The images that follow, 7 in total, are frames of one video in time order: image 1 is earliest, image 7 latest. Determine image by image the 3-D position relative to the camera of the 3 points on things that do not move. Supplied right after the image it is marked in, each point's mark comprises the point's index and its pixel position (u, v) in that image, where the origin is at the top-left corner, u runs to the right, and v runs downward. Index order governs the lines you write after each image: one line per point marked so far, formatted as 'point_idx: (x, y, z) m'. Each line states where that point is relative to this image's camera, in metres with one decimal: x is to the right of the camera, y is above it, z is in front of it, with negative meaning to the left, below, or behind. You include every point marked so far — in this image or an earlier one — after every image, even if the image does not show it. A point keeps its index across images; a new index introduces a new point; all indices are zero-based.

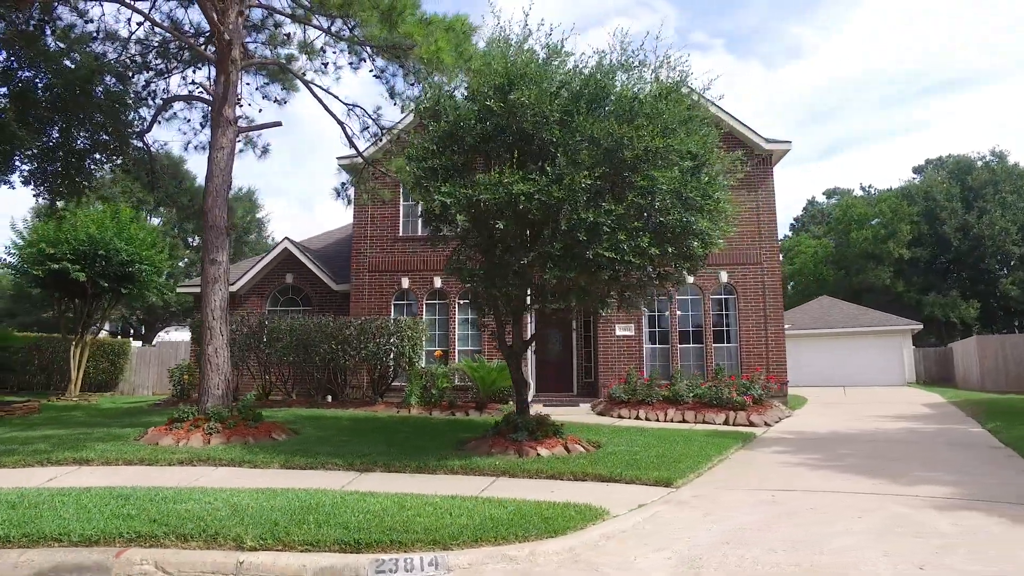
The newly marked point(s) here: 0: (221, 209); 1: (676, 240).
0: (-4.6, +1.2, +11.2) m
1: (+2.0, +0.6, +8.7) m
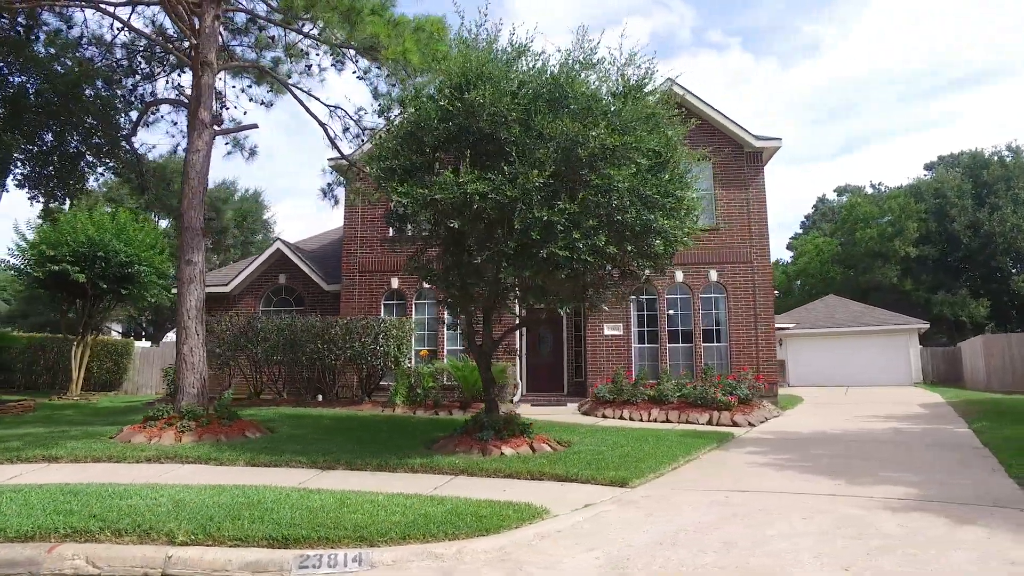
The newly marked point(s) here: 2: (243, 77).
0: (-5.1, +1.2, +11.3) m
1: (+1.5, +0.6, +8.7) m
2: (-5.8, +4.6, +15.2) m
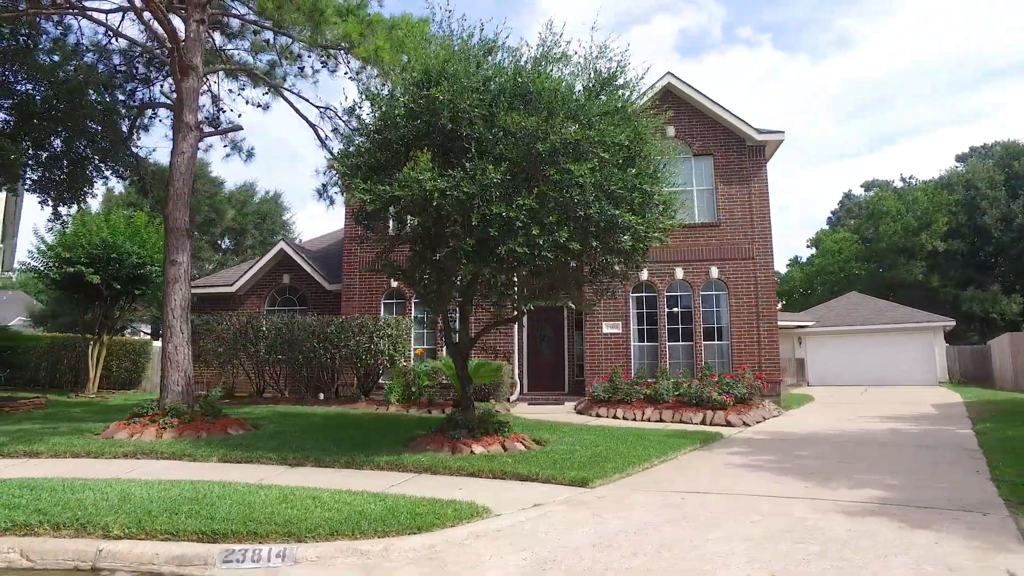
0: (-5.4, +1.3, +11.5) m
1: (+1.1, +0.7, +8.5) m
2: (-6.0, +4.6, +15.4) m
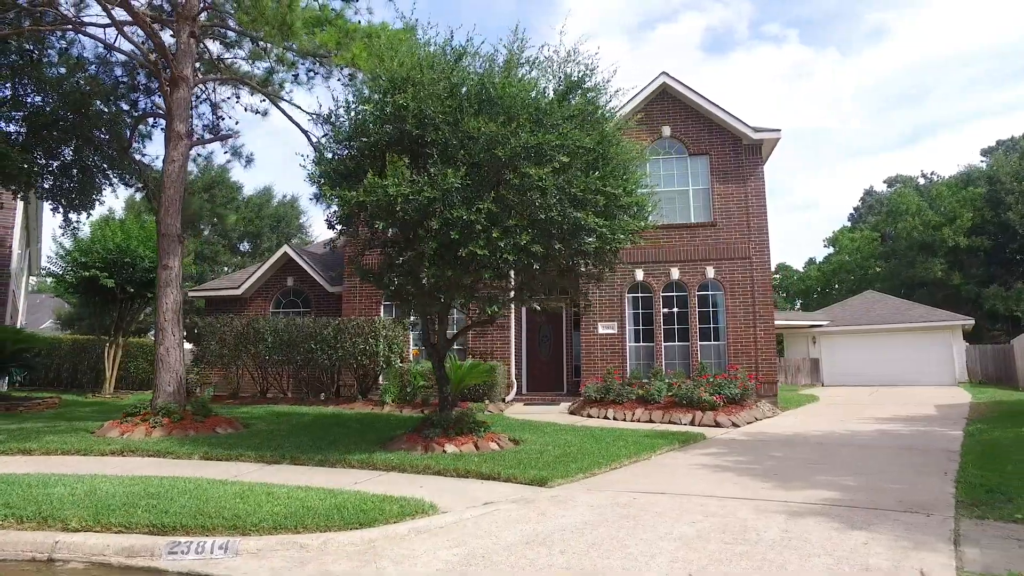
0: (-5.7, +1.2, +11.9) m
1: (+0.6, +0.6, +8.7) m
2: (-6.2, +4.5, +15.8) m
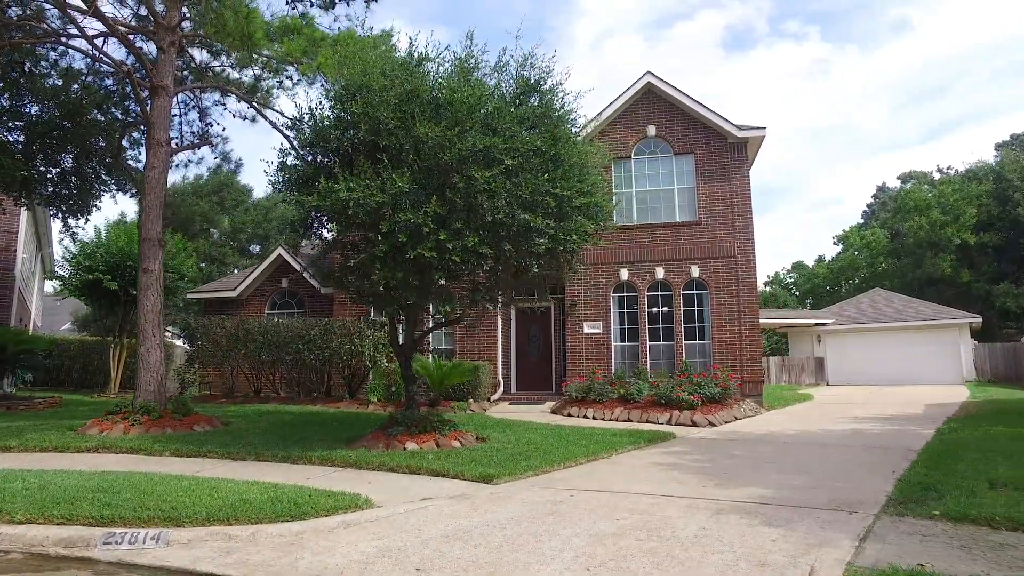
0: (-6.2, +1.2, +12.2) m
1: (0.0, +0.6, +8.8) m
2: (-6.6, +4.5, +16.2) m
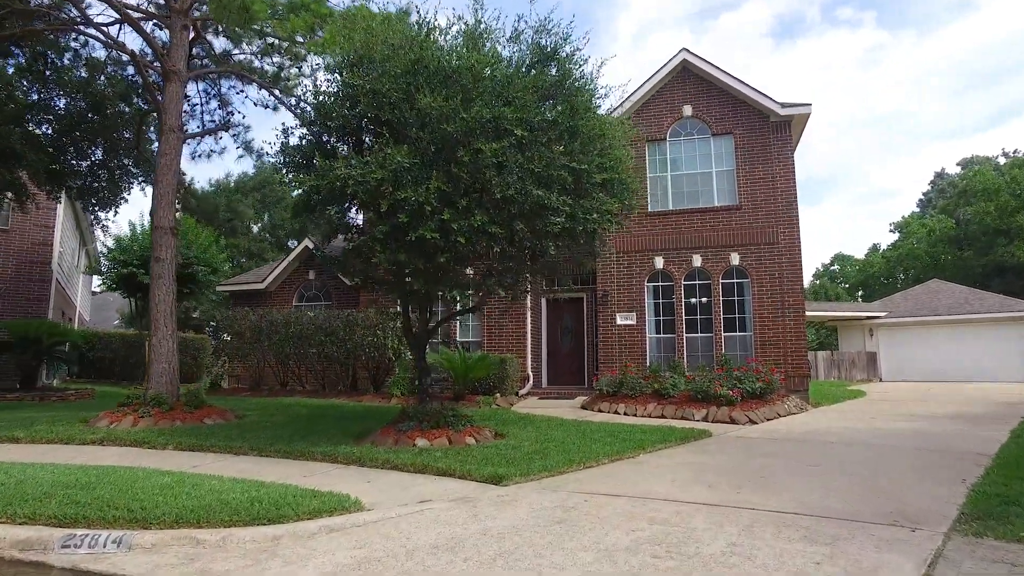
0: (-5.8, +1.3, +11.8) m
1: (+0.2, +0.8, +8.1) m
2: (-6.0, +4.7, +15.8) m
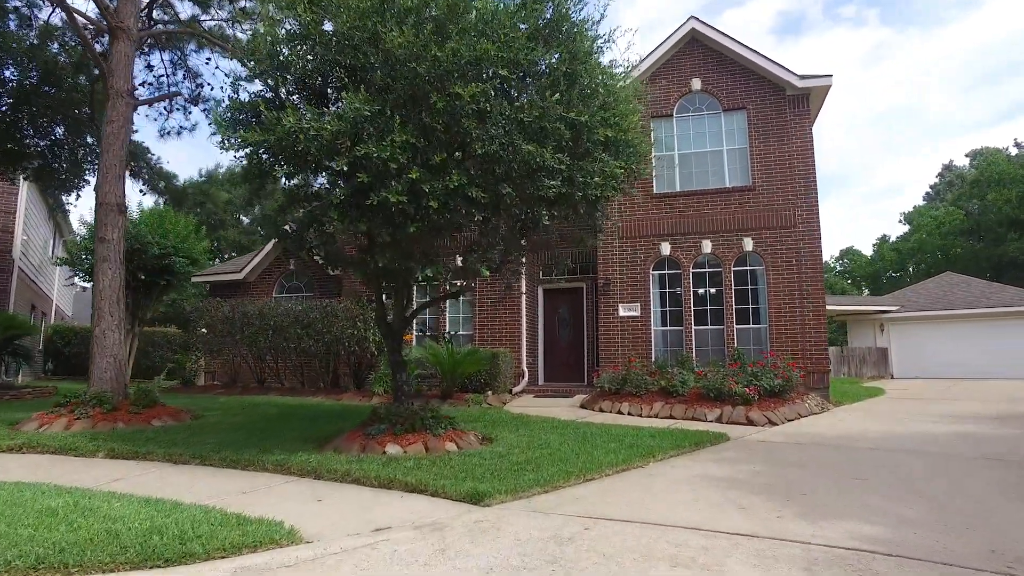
0: (-6.0, +1.6, +10.5) m
1: (+0.1, +1.0, +6.7) m
2: (-6.1, +4.9, +14.4) m
